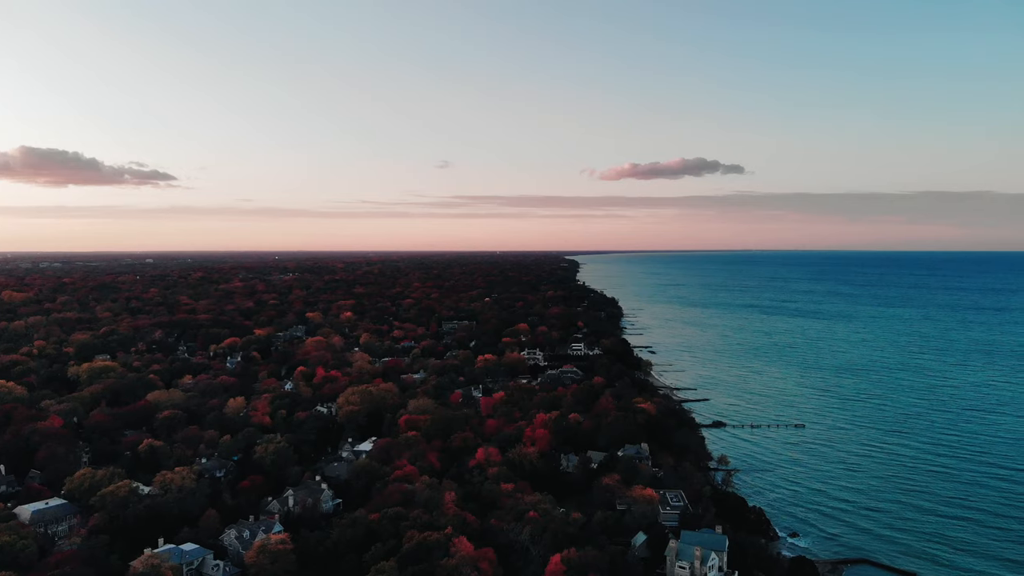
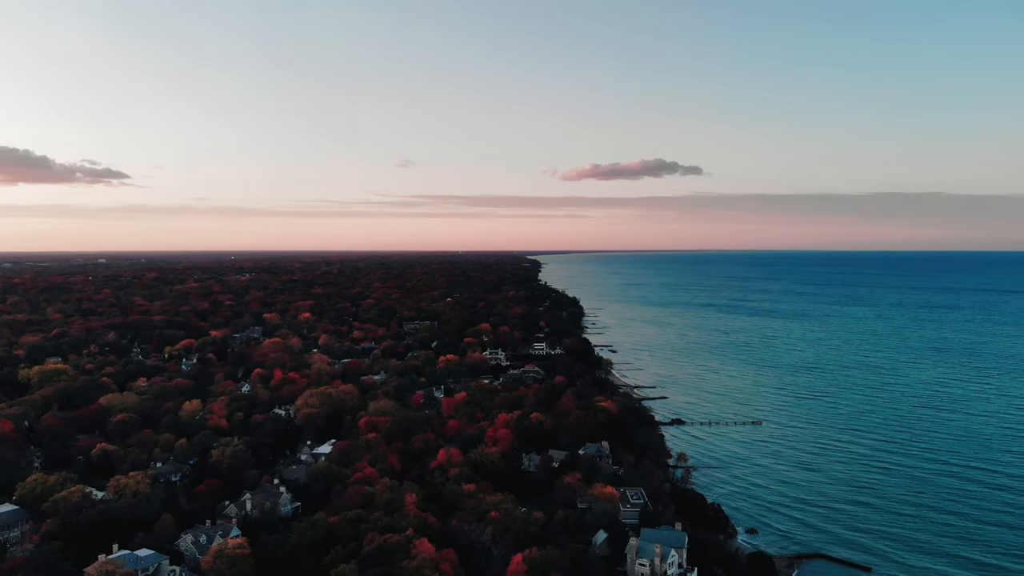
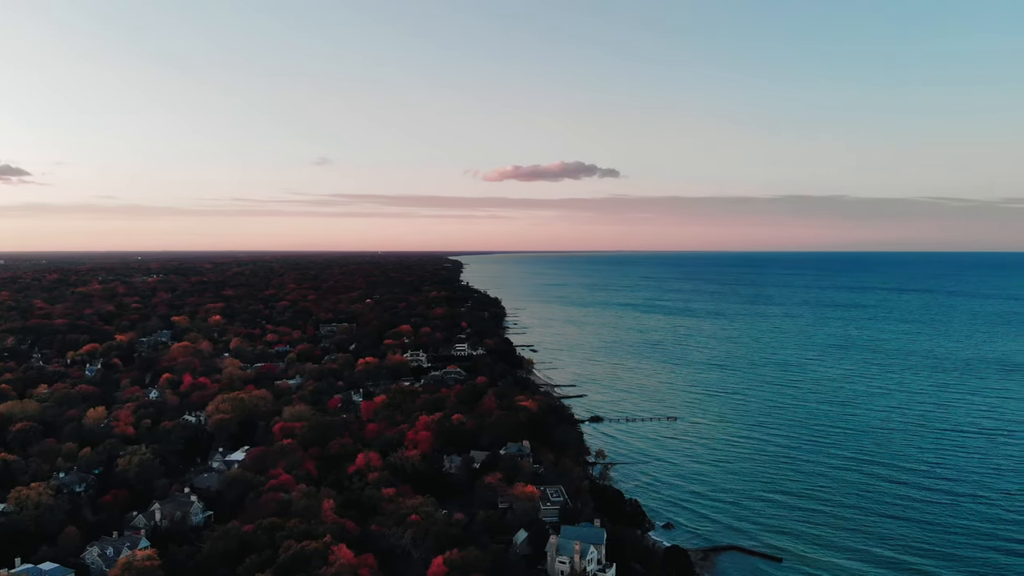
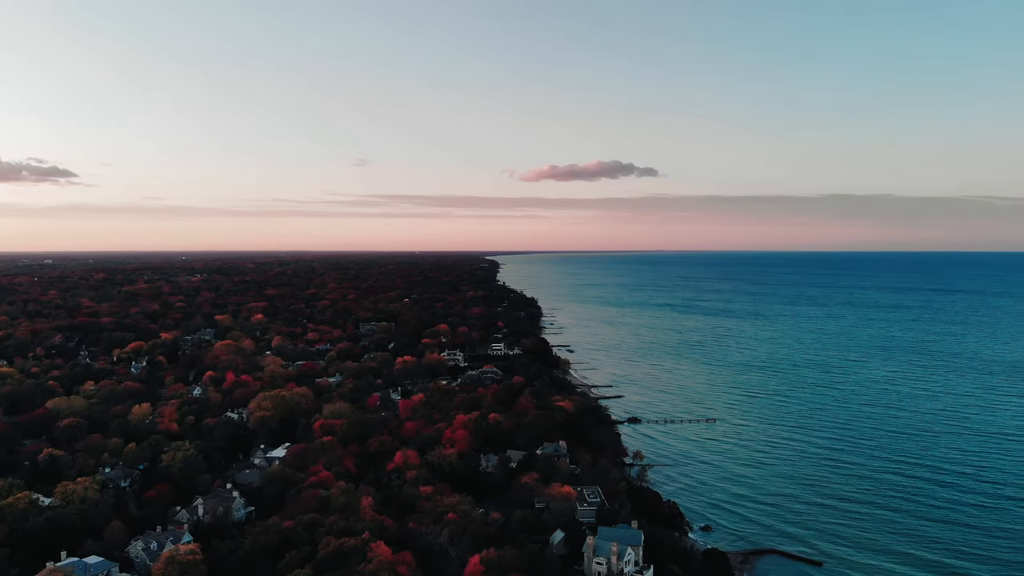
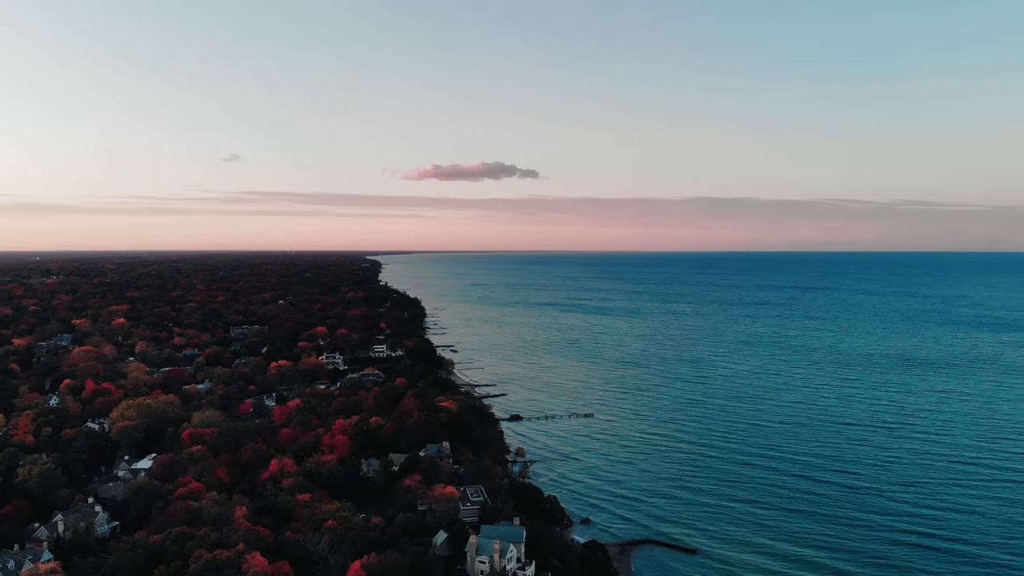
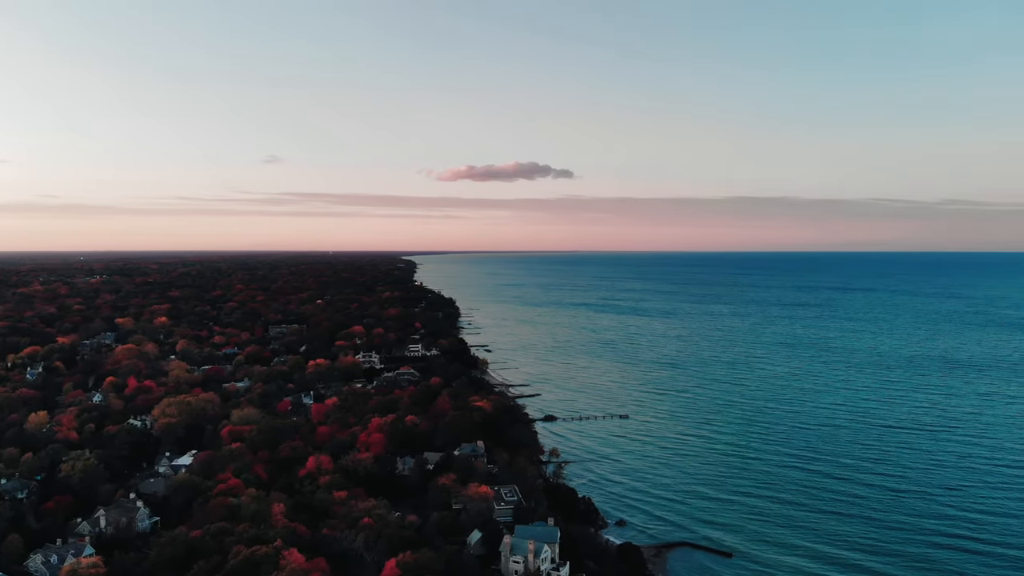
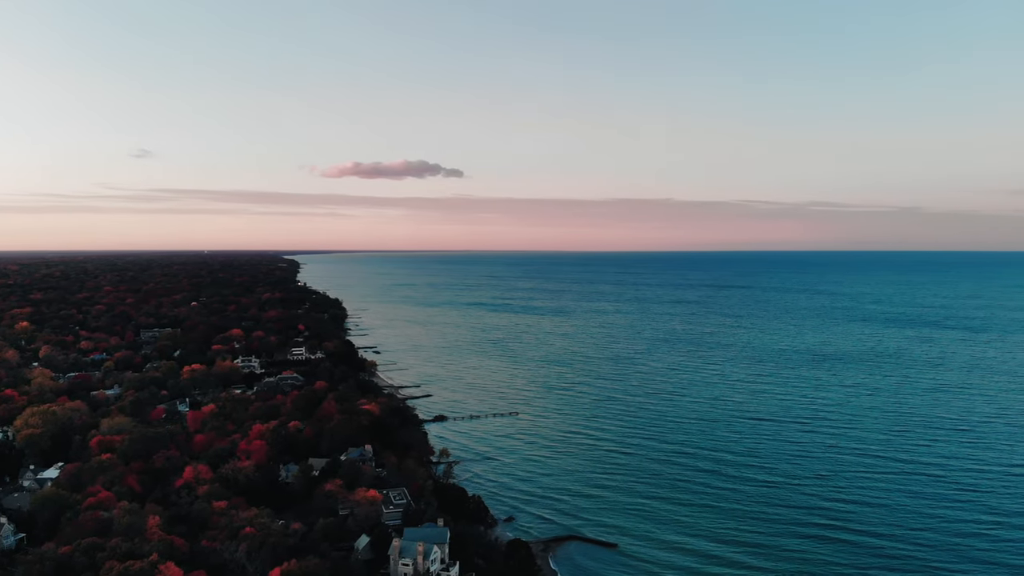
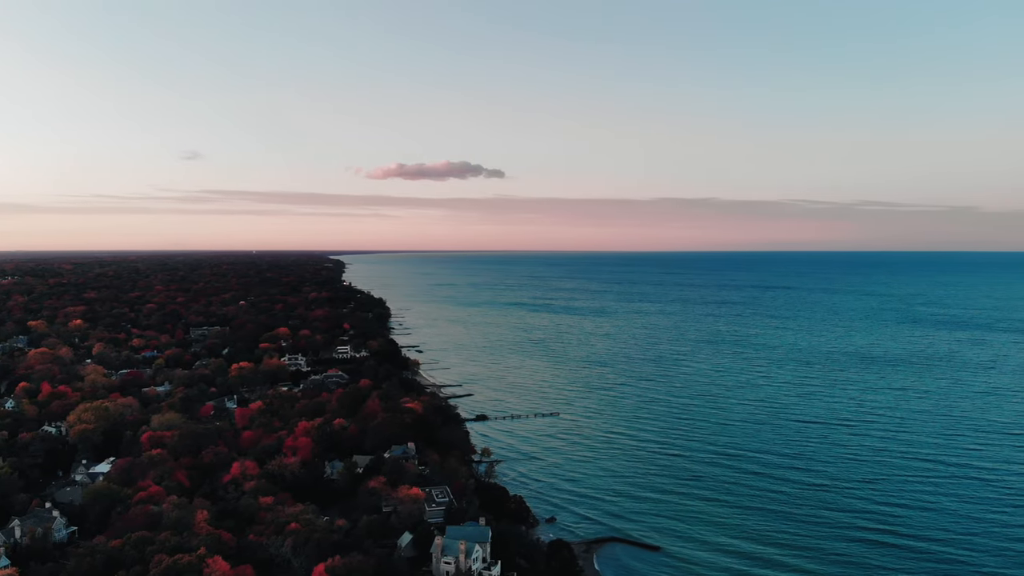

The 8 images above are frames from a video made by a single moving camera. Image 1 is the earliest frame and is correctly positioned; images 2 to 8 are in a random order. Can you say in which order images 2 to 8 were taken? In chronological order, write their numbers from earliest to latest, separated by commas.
2, 4, 3, 6, 5, 8, 7
